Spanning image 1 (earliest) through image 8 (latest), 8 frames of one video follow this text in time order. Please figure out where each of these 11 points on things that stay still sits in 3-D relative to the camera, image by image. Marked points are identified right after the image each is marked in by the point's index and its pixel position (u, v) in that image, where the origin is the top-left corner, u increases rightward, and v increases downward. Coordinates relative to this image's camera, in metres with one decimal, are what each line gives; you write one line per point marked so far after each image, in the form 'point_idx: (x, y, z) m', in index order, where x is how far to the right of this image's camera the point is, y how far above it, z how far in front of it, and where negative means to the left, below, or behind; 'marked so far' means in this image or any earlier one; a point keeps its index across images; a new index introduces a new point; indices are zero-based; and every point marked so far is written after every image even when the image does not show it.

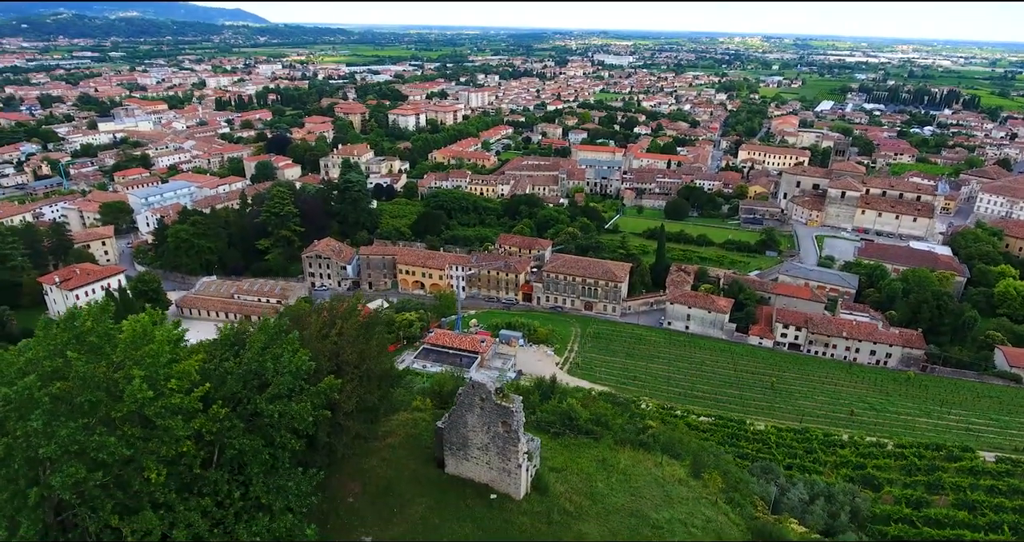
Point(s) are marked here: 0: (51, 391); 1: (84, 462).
0: (-6.2, -1.6, +8.0) m
1: (-5.8, -2.6, +8.1) m
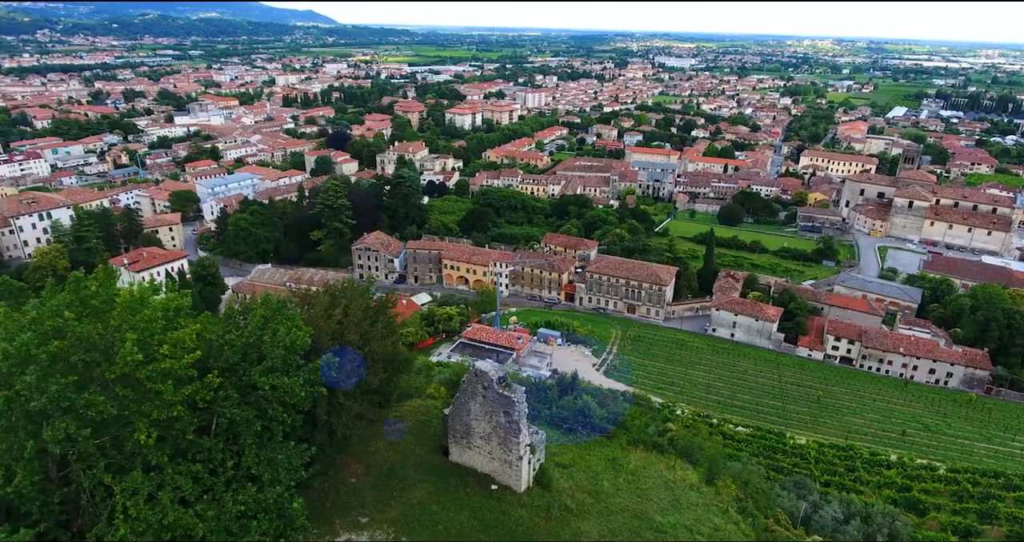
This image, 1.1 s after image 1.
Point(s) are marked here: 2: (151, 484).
0: (-6.4, -1.1, +8.3) m
1: (-6.1, -2.1, +8.3) m
2: (-5.2, -3.0, +8.6) m
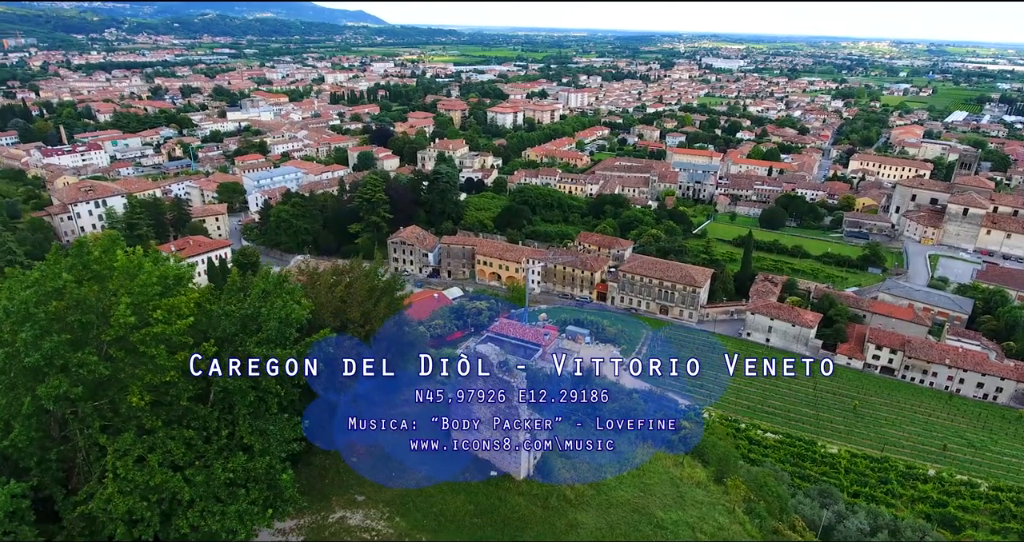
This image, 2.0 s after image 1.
0: (-6.6, -0.6, +8.5) m
1: (-6.3, -1.5, +8.5) m
2: (-5.4, -2.5, +8.7) m
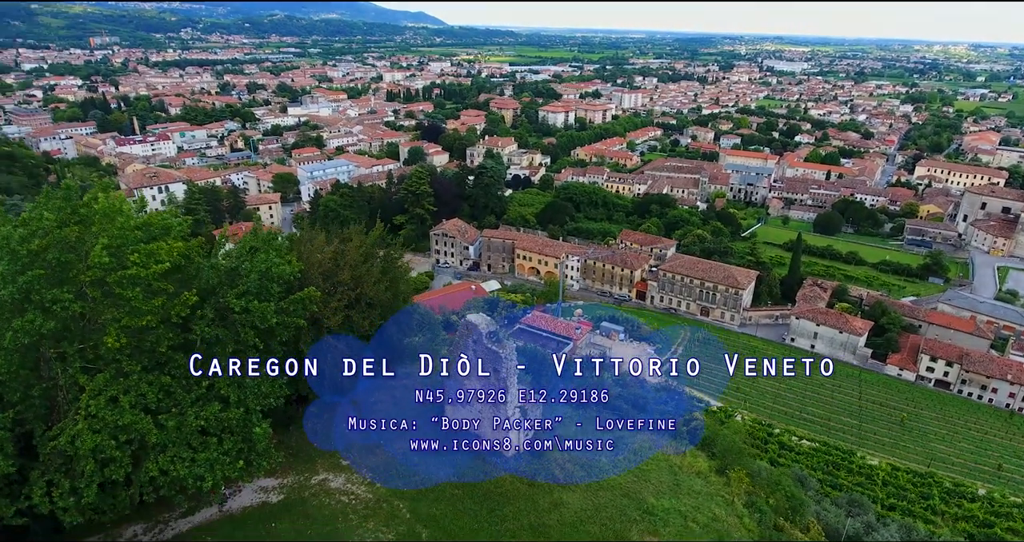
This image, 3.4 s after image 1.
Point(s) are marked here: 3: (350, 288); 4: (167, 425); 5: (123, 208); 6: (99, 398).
0: (-6.9, +0.3, +8.6) m
1: (-6.7, -0.6, +8.6) m
2: (-5.8, -1.7, +8.7) m
3: (-3.3, -0.3, +11.9) m
4: (-5.1, -2.3, +8.9) m
5: (-6.1, +1.0, +9.5) m
6: (-5.9, -1.8, +8.6) m
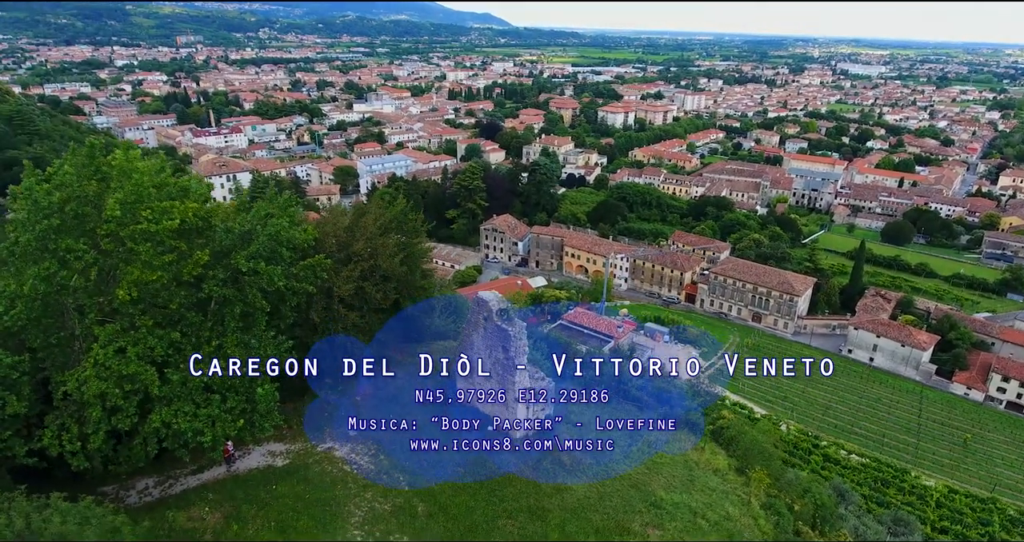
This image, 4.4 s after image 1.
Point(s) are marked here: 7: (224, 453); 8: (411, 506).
0: (-6.8, +1.1, +9.0) m
1: (-6.6, +0.1, +8.9) m
2: (-5.8, -1.0, +9.0) m
3: (-3.0, +0.2, +11.9) m
4: (-5.1, -1.6, +9.1) m
5: (-6.0, +1.7, +9.8) m
6: (-5.9, -1.1, +8.8) m
7: (-5.1, -3.2, +10.6) m
8: (-1.6, -3.8, +9.8) m
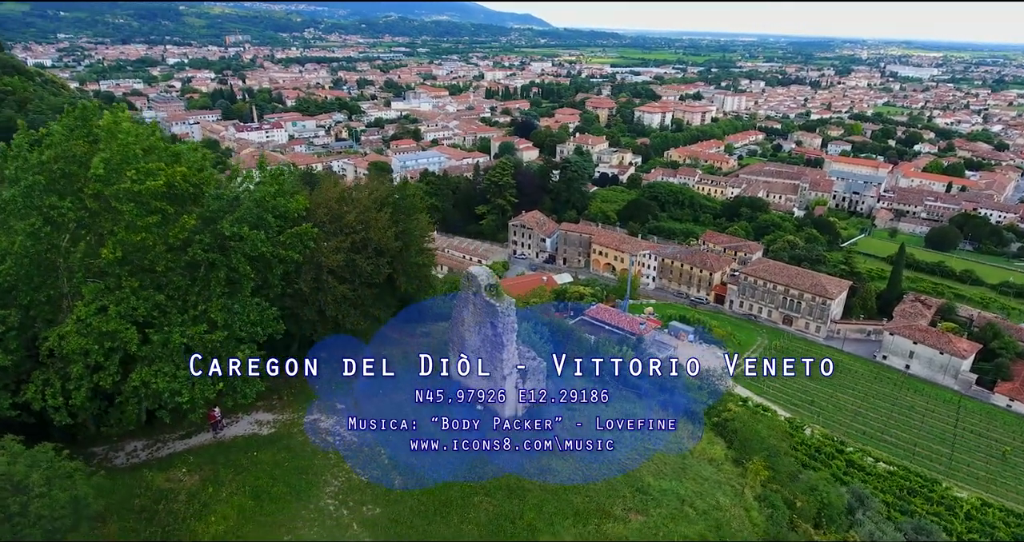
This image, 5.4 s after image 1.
0: (-7.1, +1.7, +9.1) m
1: (-6.9, +0.7, +9.0) m
2: (-6.1, -0.4, +9.0) m
3: (-3.0, +0.8, +11.8) m
4: (-5.4, -1.0, +9.1) m
5: (-6.1, +2.3, +9.8) m
6: (-6.2, -0.5, +8.9) m
7: (-5.3, -2.6, +10.6) m
8: (-2.0, -3.3, +9.6) m
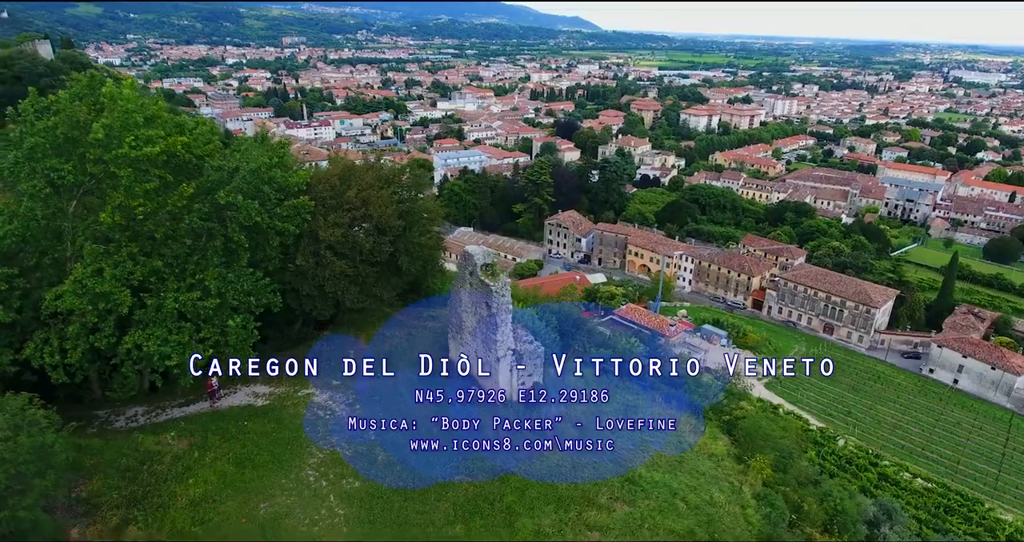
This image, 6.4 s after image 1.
0: (-7.2, +2.3, +9.3) m
1: (-7.0, +1.3, +9.2) m
2: (-6.2, +0.2, +9.2) m
3: (-3.0, +1.2, +11.8) m
4: (-5.6, -0.5, +9.2) m
5: (-6.1, +2.8, +10.0) m
6: (-6.4, +0.1, +9.0) m
7: (-5.4, -2.1, +10.7) m
8: (-2.2, -2.9, +9.4) m
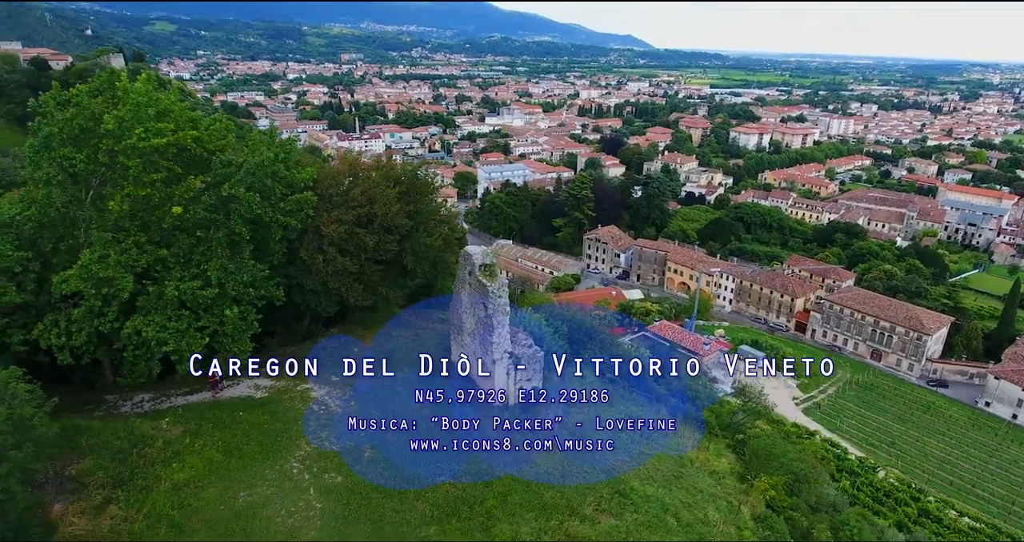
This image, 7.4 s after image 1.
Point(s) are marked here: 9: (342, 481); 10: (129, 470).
0: (-7.2, +2.5, +9.7) m
1: (-7.0, +1.5, +9.6) m
2: (-6.3, +0.4, +9.5) m
3: (-2.9, +1.3, +11.8) m
4: (-5.7, -0.3, +9.4) m
5: (-6.1, +3.0, +10.3) m
6: (-6.5, +0.3, +9.3) m
7: (-5.5, -2.0, +10.9) m
8: (-2.4, -2.8, +9.4) m
9: (-2.4, -3.0, +8.7) m
10: (-5.4, -2.8, +8.4) m
